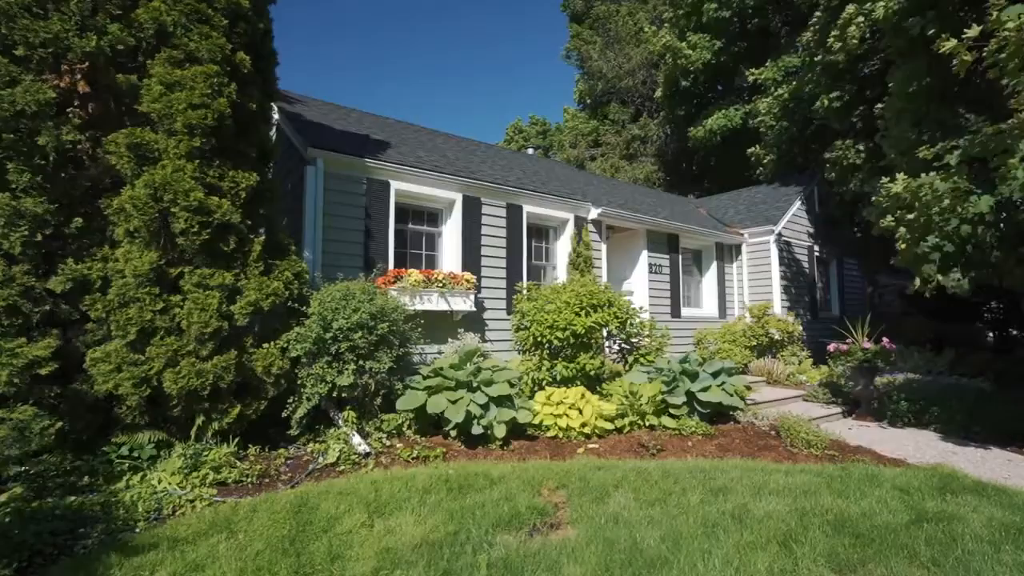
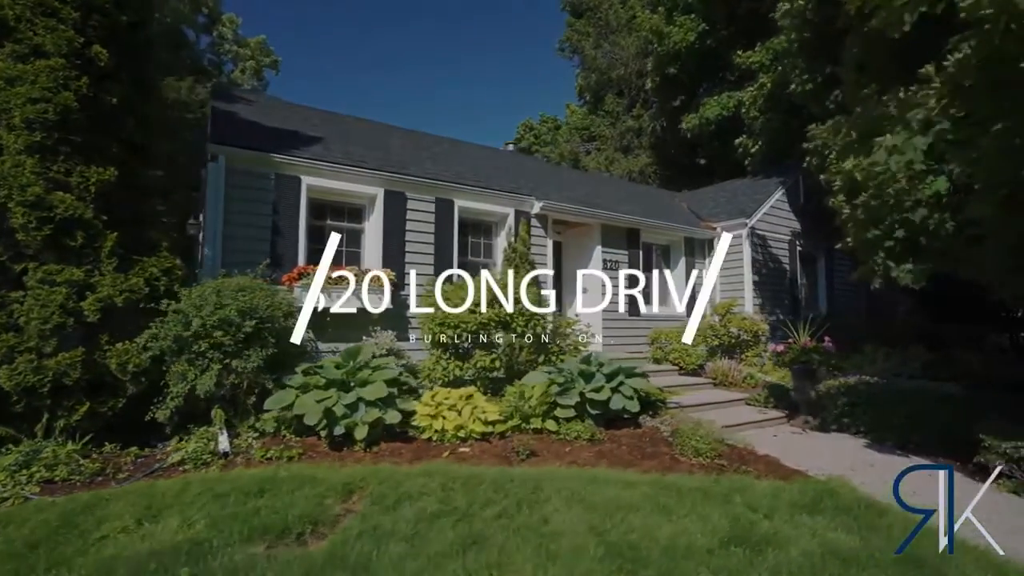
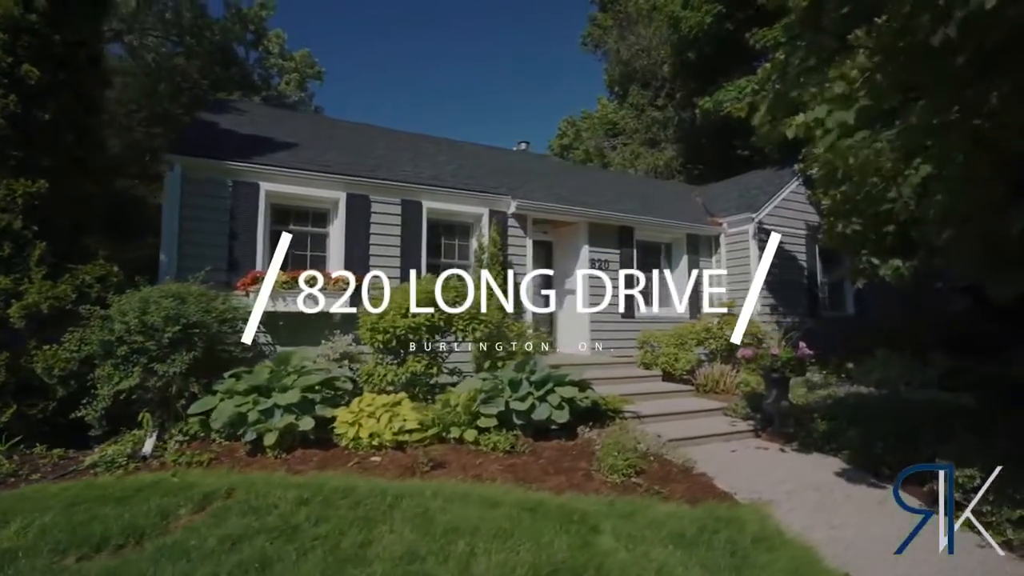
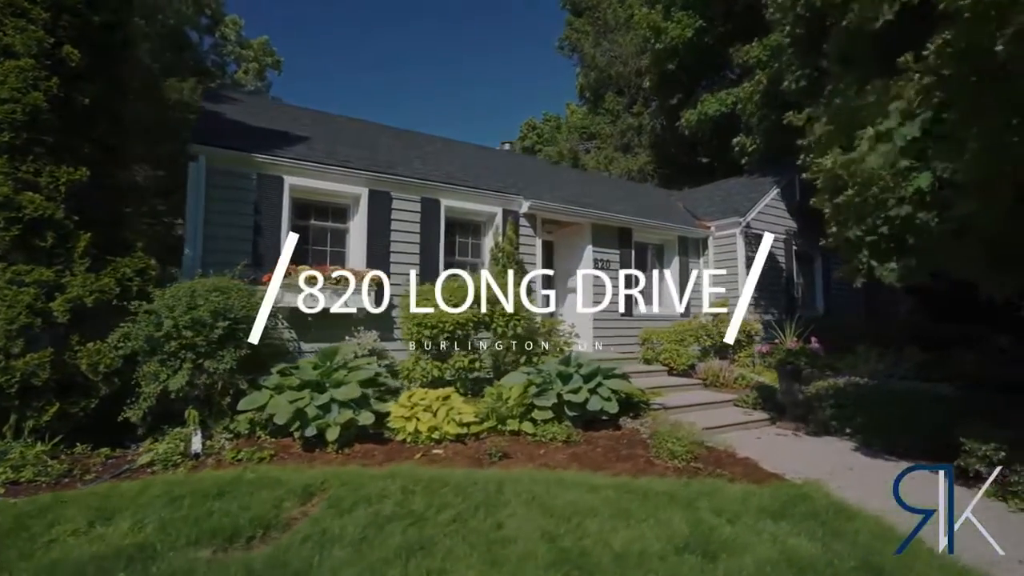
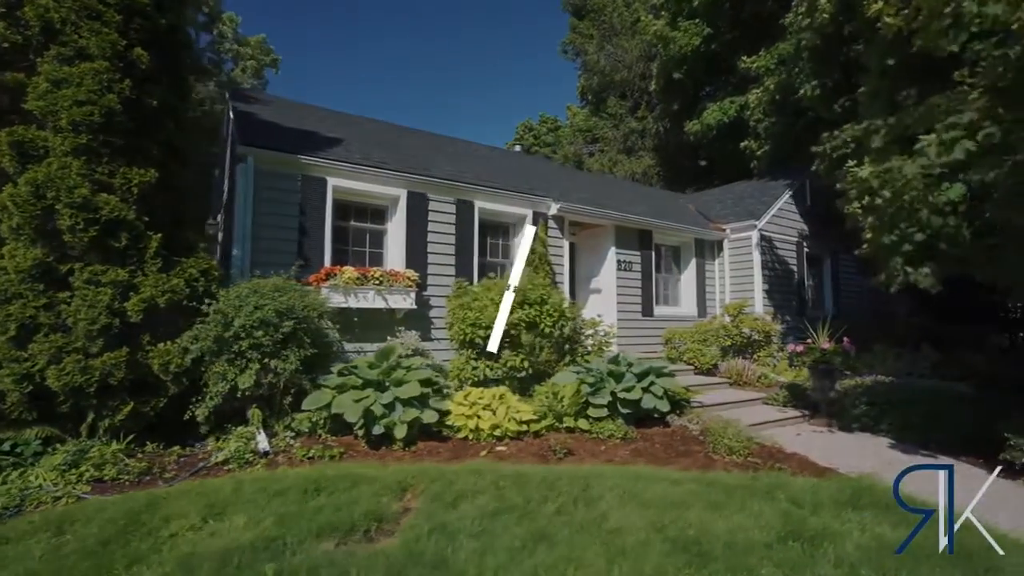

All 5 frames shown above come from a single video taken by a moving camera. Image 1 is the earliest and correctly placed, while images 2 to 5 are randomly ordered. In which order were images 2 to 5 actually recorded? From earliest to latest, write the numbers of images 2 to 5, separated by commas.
5, 2, 4, 3
